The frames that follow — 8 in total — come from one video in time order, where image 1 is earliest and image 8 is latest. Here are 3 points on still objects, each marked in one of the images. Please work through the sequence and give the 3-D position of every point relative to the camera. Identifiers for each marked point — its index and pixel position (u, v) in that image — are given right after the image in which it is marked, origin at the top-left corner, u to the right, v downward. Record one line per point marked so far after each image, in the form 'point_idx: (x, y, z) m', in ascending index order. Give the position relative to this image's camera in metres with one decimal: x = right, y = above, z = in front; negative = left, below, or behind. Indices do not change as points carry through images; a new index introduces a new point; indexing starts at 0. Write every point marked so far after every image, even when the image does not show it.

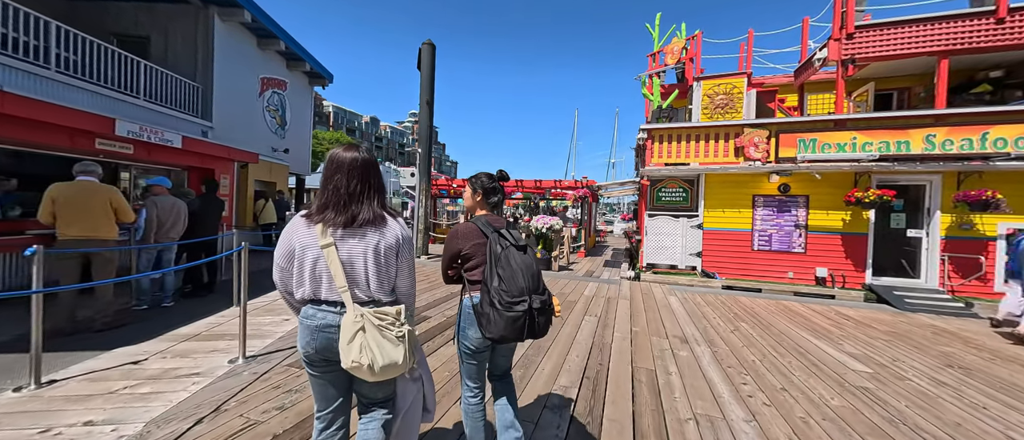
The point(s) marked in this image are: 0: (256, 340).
0: (-2.8, -1.3, +3.8) m
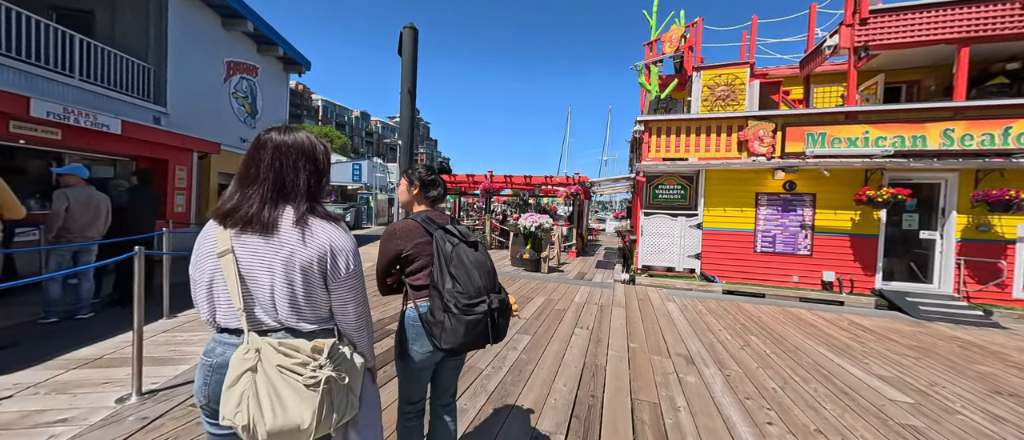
0: (-3.1, -1.3, +3.0) m
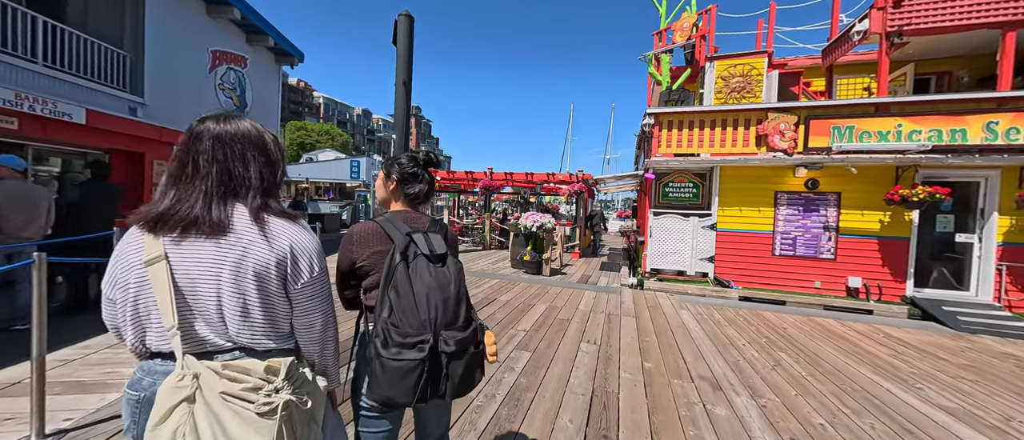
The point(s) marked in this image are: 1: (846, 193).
0: (-3.1, -1.3, +2.5) m
1: (+6.6, +0.5, +6.8) m
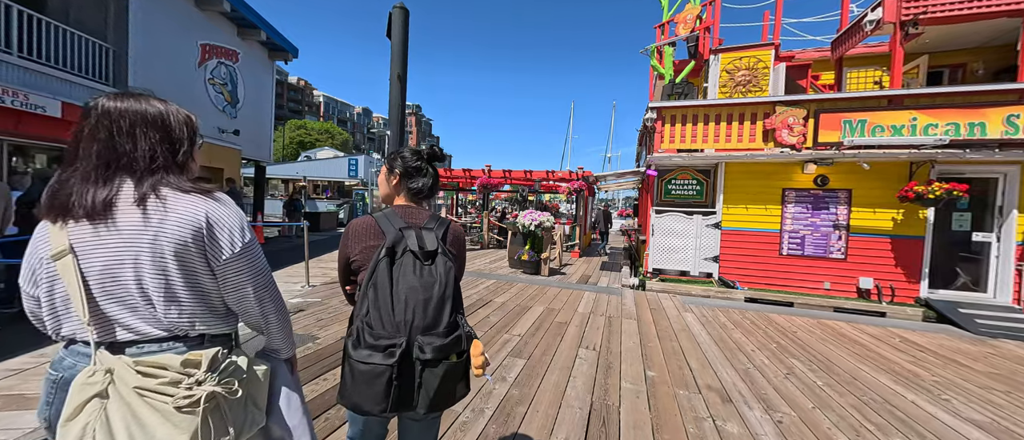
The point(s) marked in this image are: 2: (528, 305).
0: (-3.2, -1.3, +2.3) m
1: (+6.5, +0.6, +6.5) m
2: (+0.3, -1.4, +5.6) m
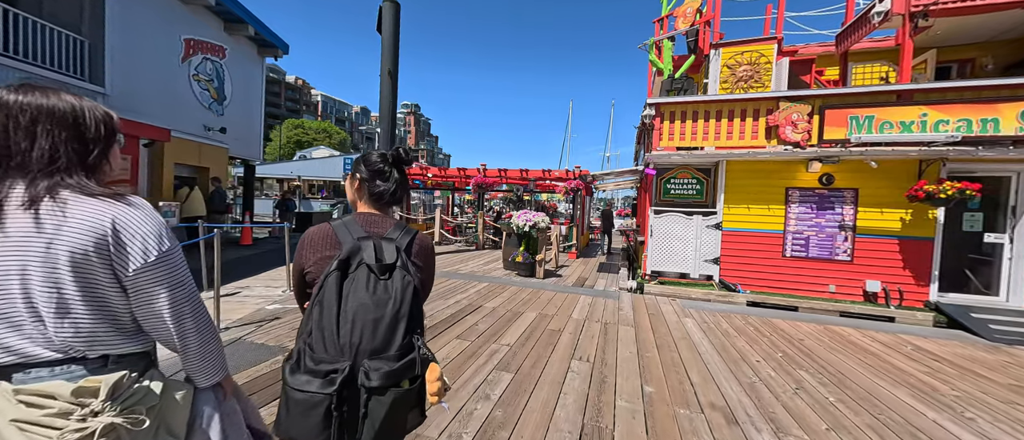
0: (-3.3, -1.3, +2.0) m
1: (+6.4, +0.5, +6.3) m
2: (+0.1, -1.4, +5.3) m
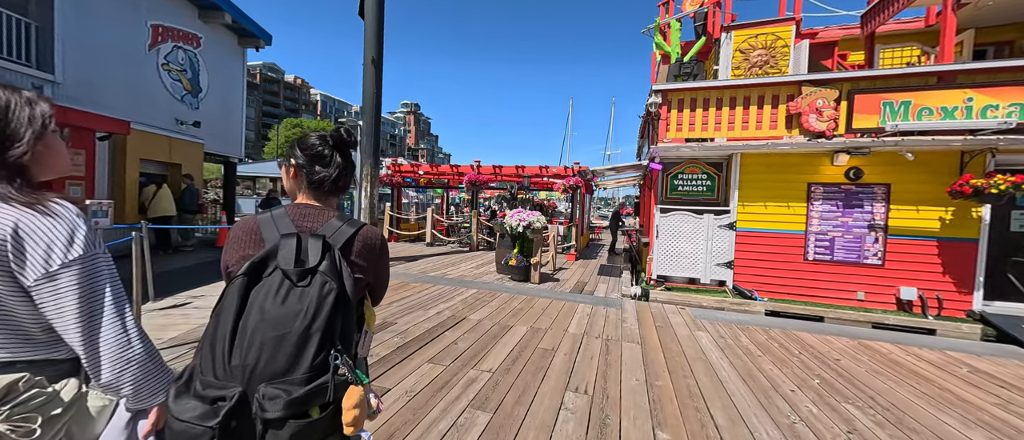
0: (-3.5, -1.3, +1.3) m
1: (+6.2, +0.6, +5.6) m
2: (0.0, -1.4, +4.6) m
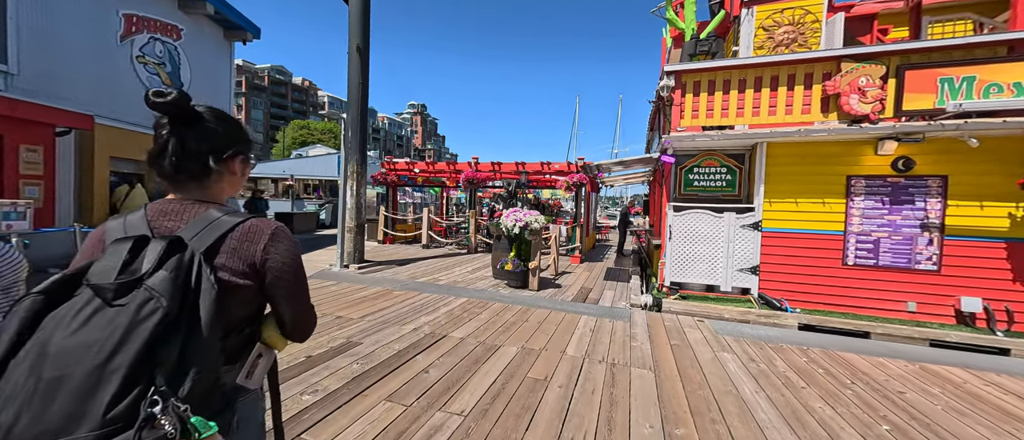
0: (-3.7, -1.3, +0.7) m
1: (+6.1, +0.6, +4.7) m
2: (-0.2, -1.4, +3.9) m
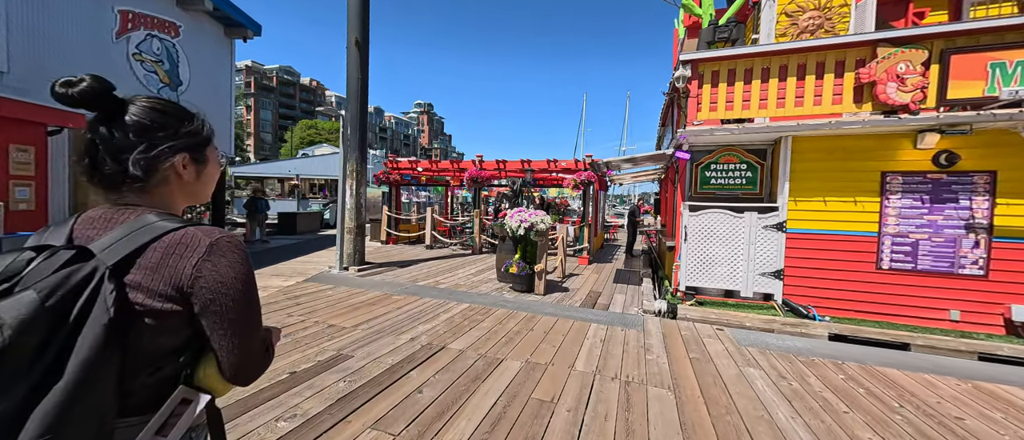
0: (-3.7, -1.4, +0.4) m
1: (+6.1, +0.6, +4.3) m
2: (-0.1, -1.4, +3.6) m
